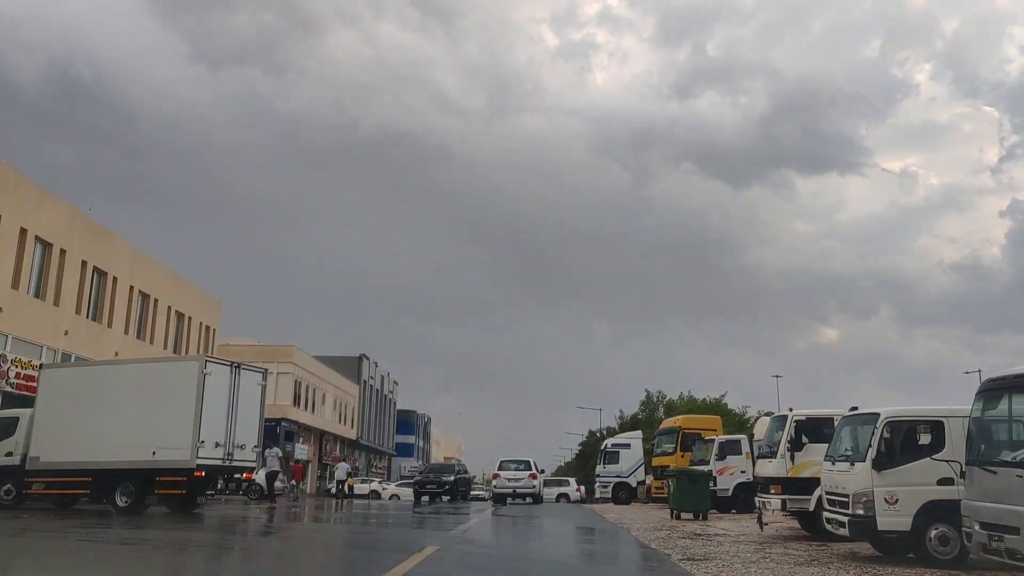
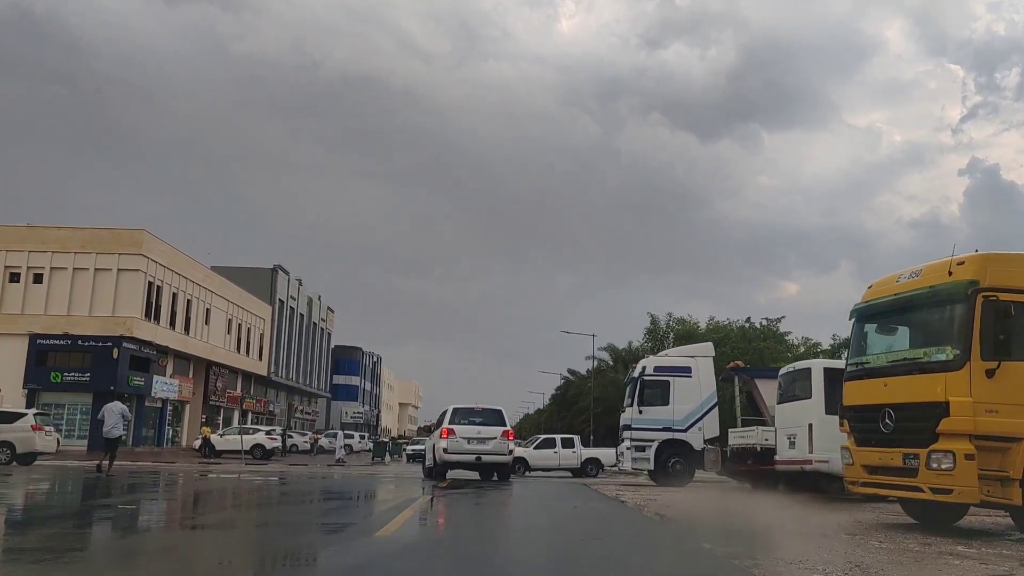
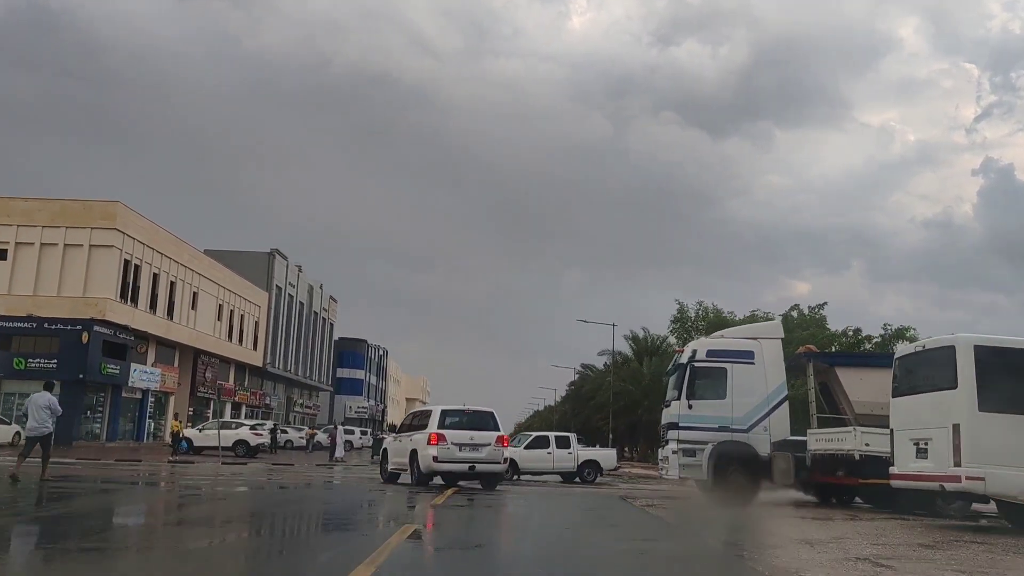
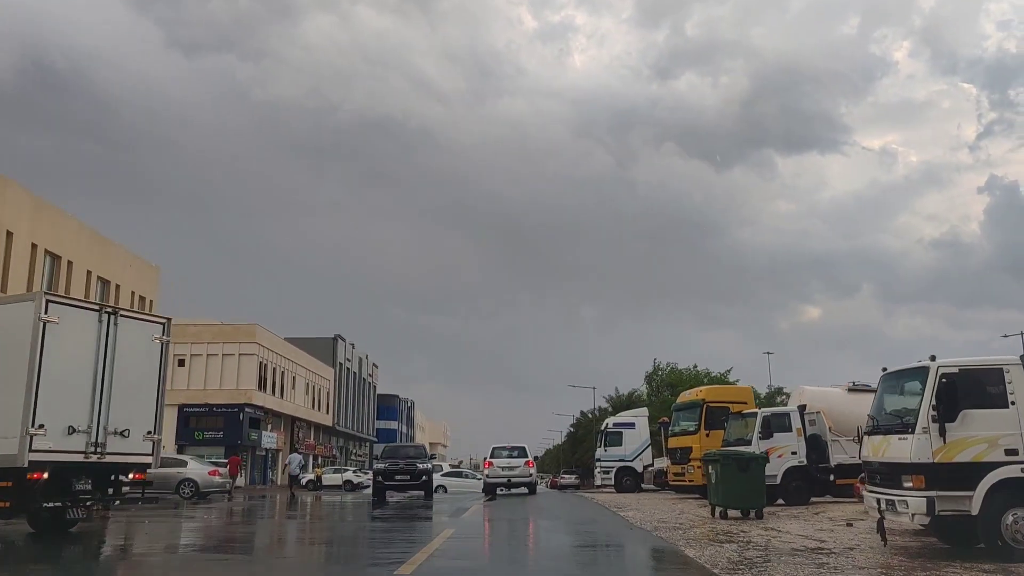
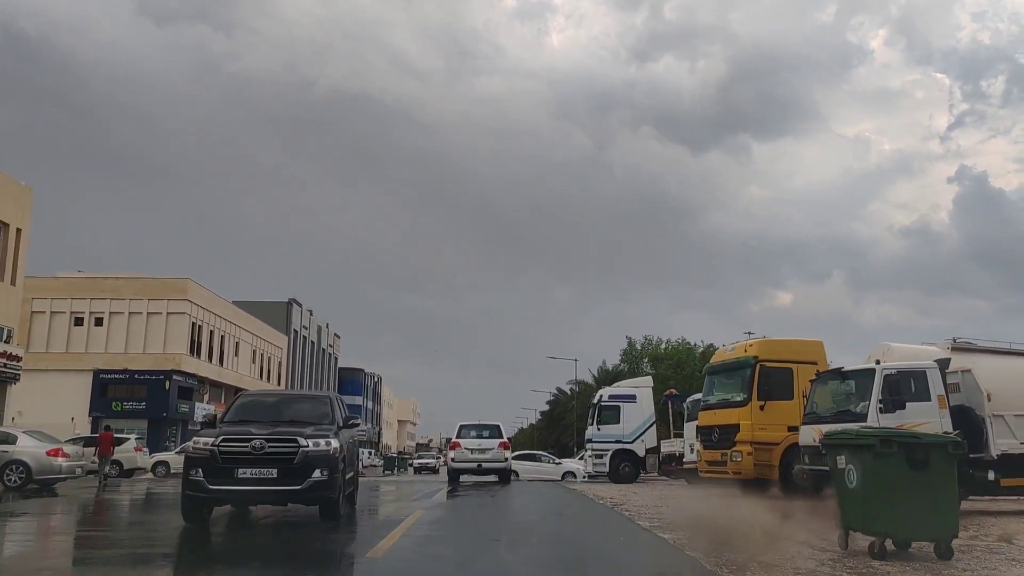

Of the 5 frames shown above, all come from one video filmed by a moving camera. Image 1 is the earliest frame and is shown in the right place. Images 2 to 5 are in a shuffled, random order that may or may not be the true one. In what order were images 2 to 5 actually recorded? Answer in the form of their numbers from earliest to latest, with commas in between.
4, 5, 2, 3
